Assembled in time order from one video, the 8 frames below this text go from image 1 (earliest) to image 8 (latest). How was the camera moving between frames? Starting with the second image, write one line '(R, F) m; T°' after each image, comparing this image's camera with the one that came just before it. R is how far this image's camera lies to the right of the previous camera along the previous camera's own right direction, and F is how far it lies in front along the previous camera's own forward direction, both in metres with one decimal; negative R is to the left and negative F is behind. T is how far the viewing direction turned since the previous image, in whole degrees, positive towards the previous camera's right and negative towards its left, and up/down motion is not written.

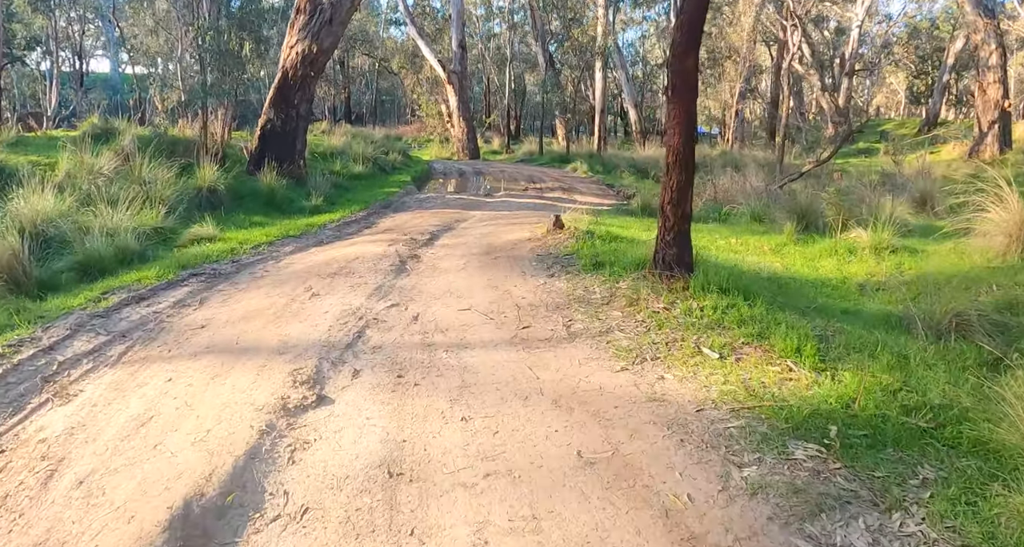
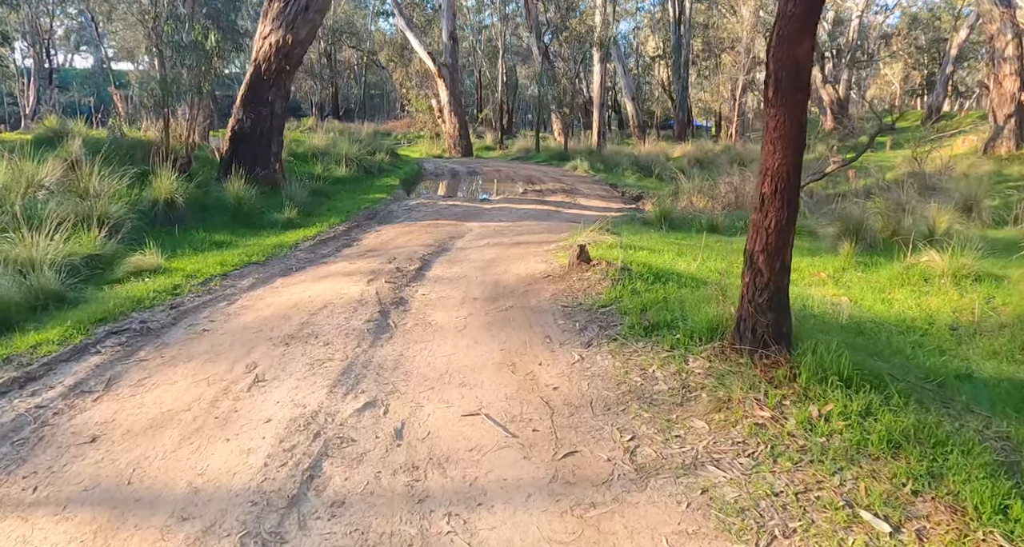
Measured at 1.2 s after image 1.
(-0.2, +1.5) m; +1°
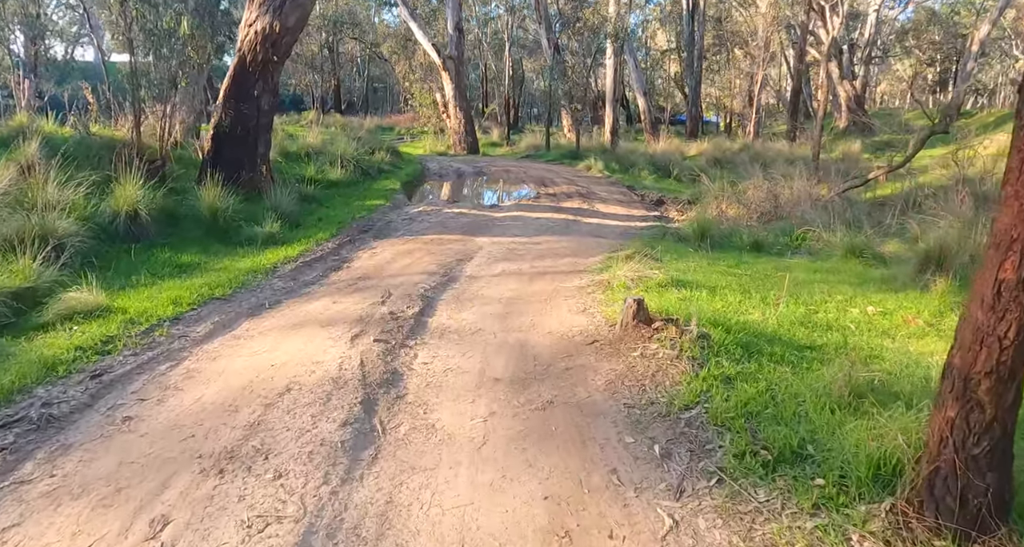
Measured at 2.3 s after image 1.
(-0.2, +1.4) m; 0°
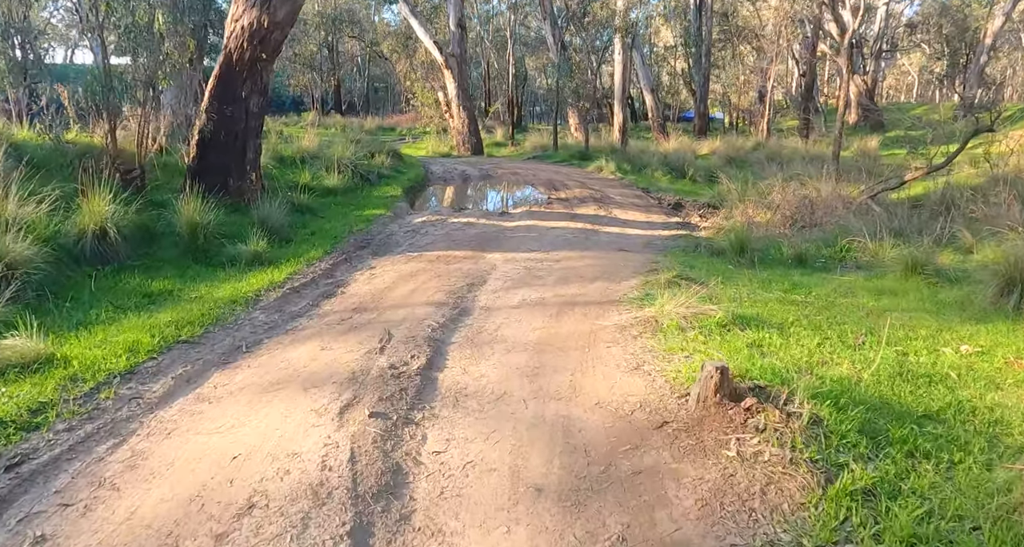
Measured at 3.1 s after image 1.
(-0.2, +1.0) m; 0°
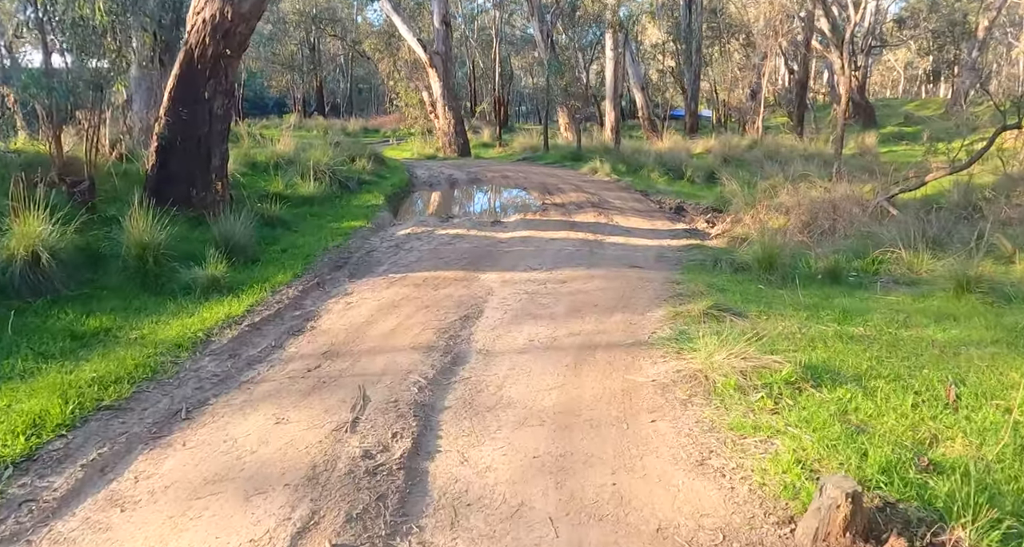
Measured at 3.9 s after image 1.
(-0.1, +1.0) m; +1°
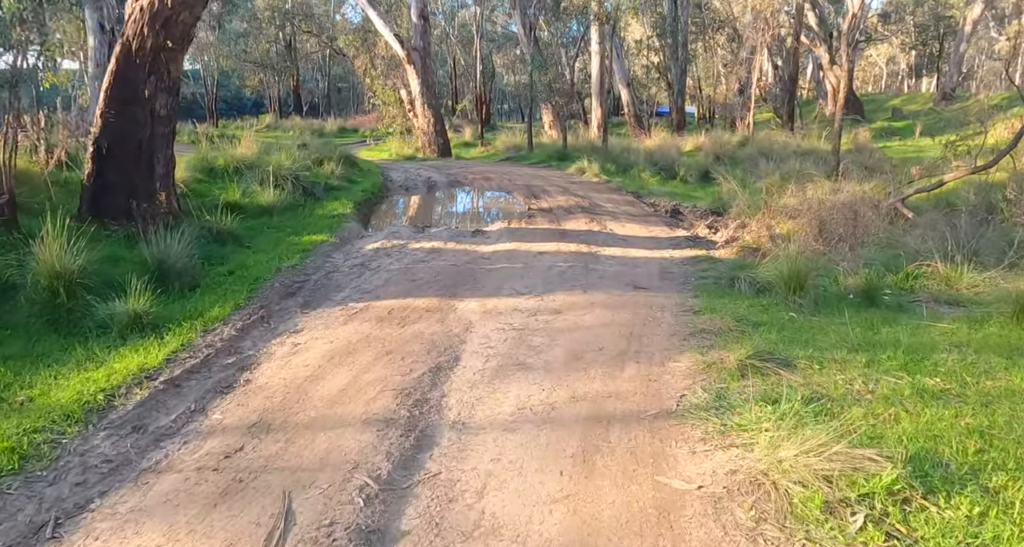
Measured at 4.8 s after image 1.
(0.0, +1.1) m; +1°
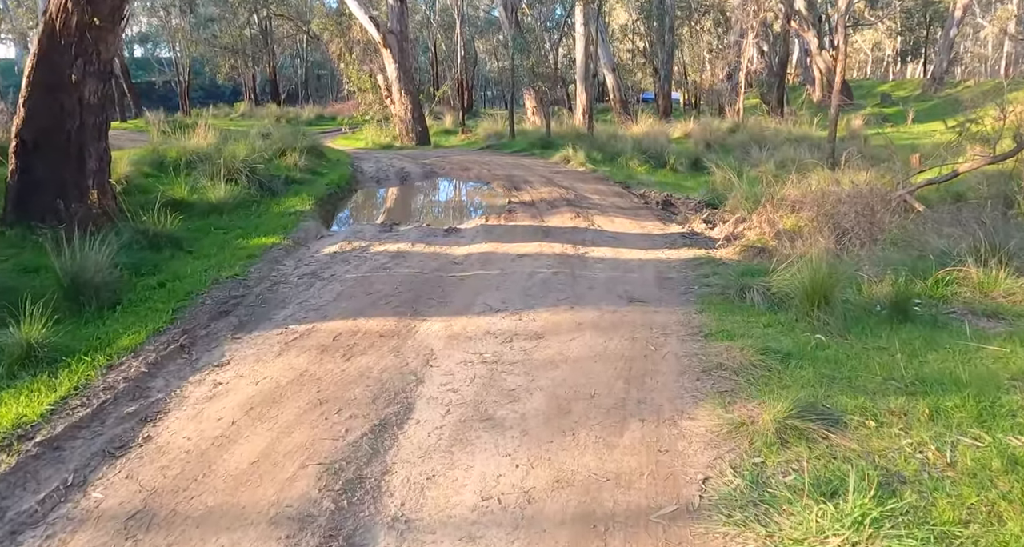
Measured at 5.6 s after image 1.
(+0.1, +1.0) m; +1°
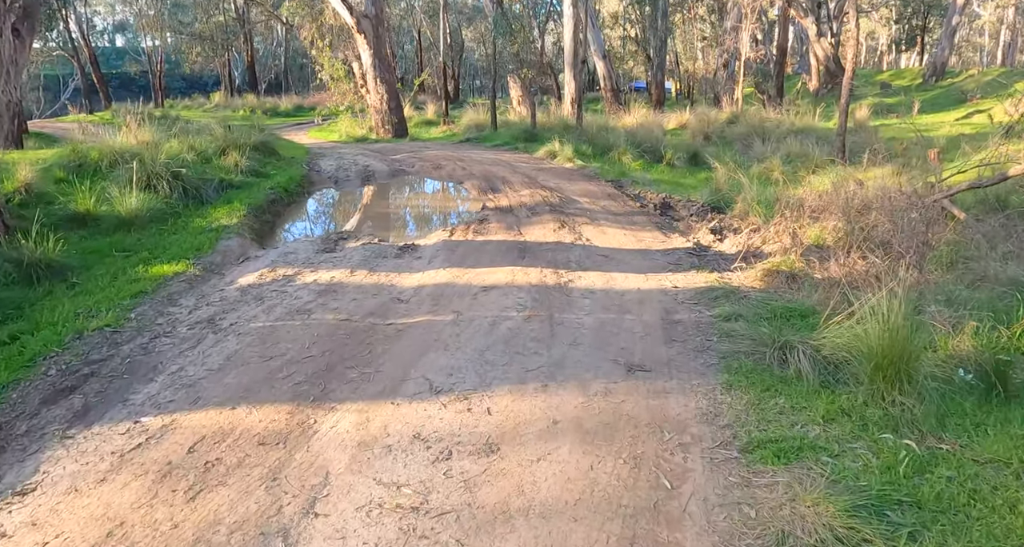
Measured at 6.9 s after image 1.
(+0.2, +1.5) m; +1°
